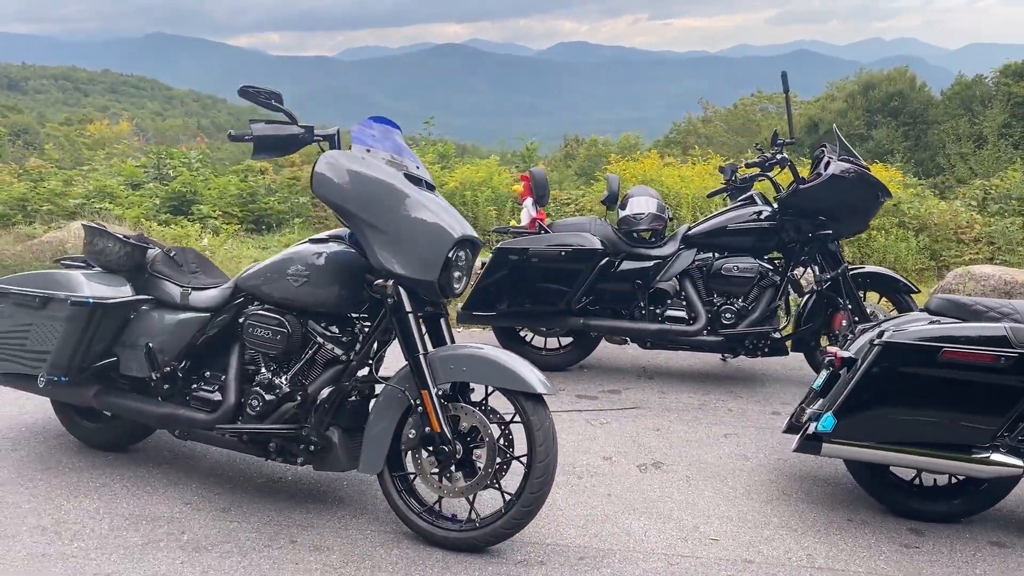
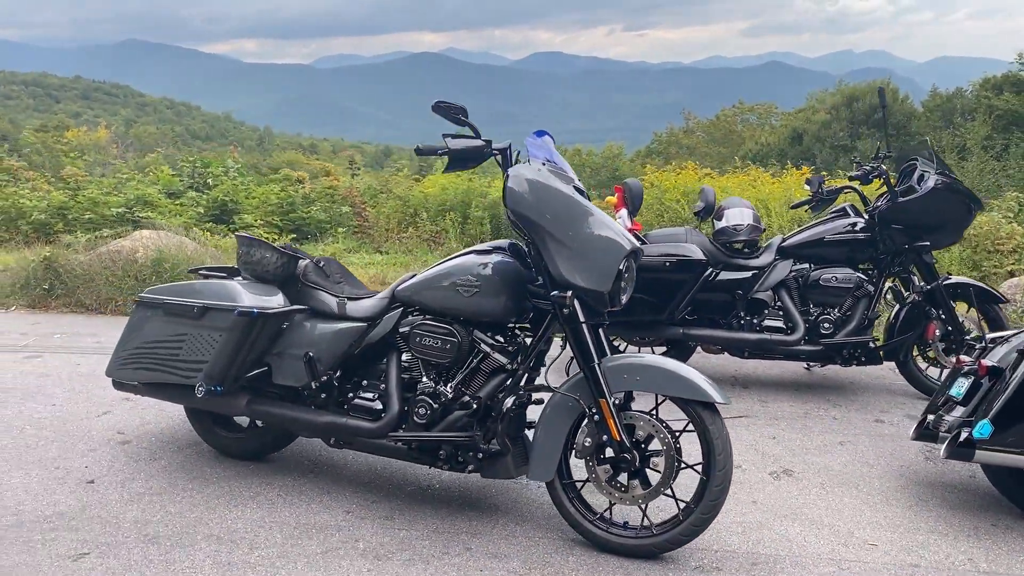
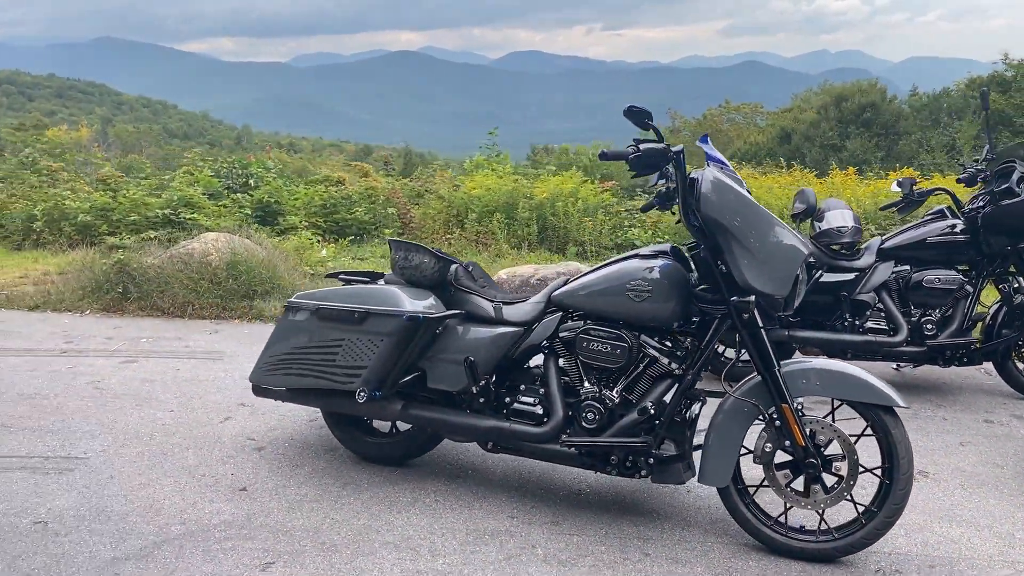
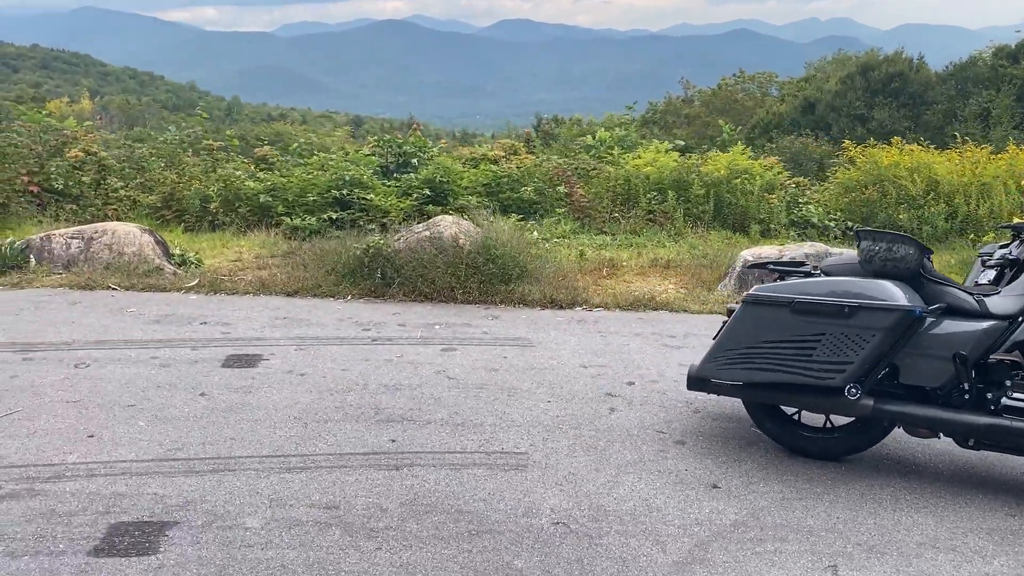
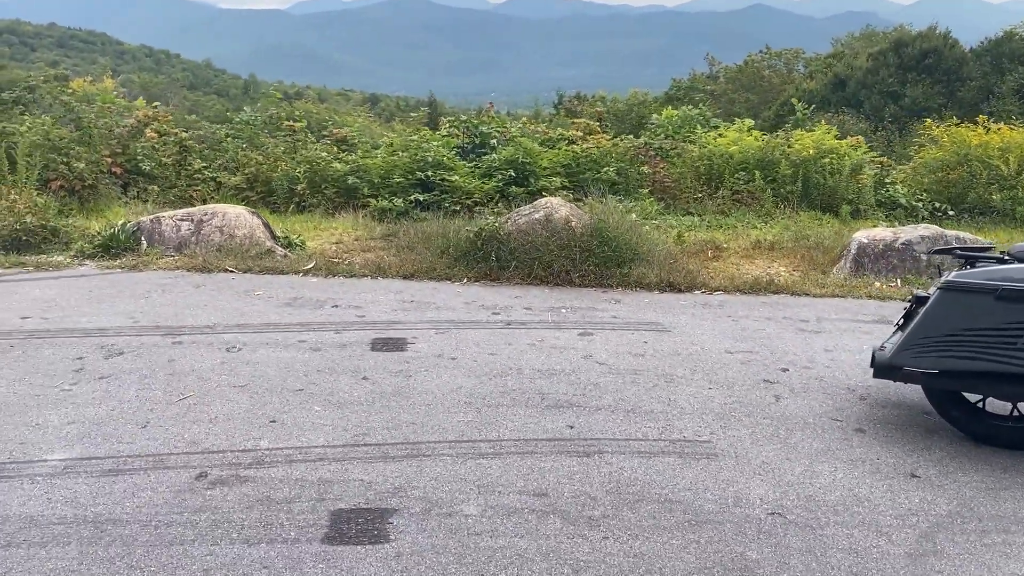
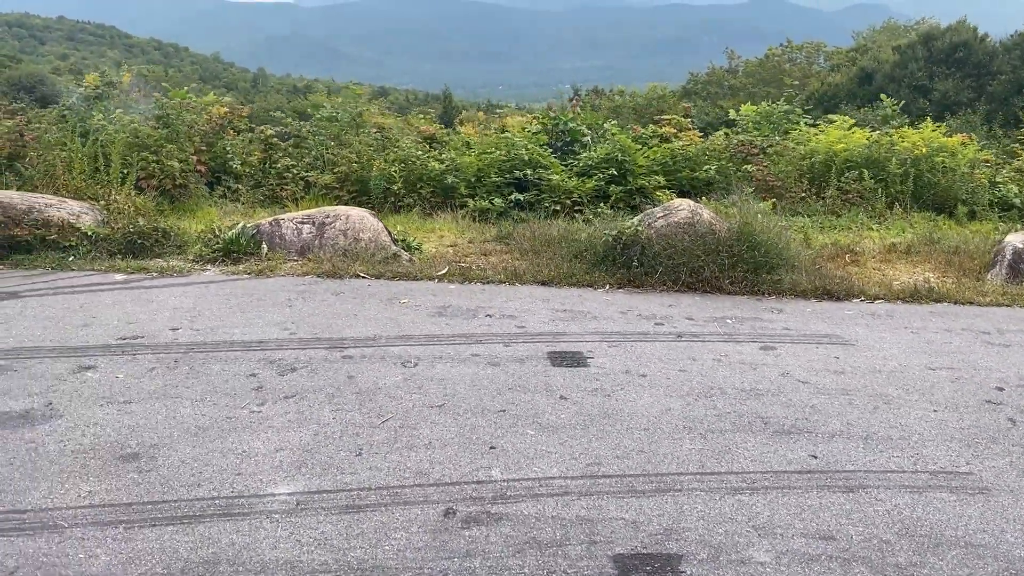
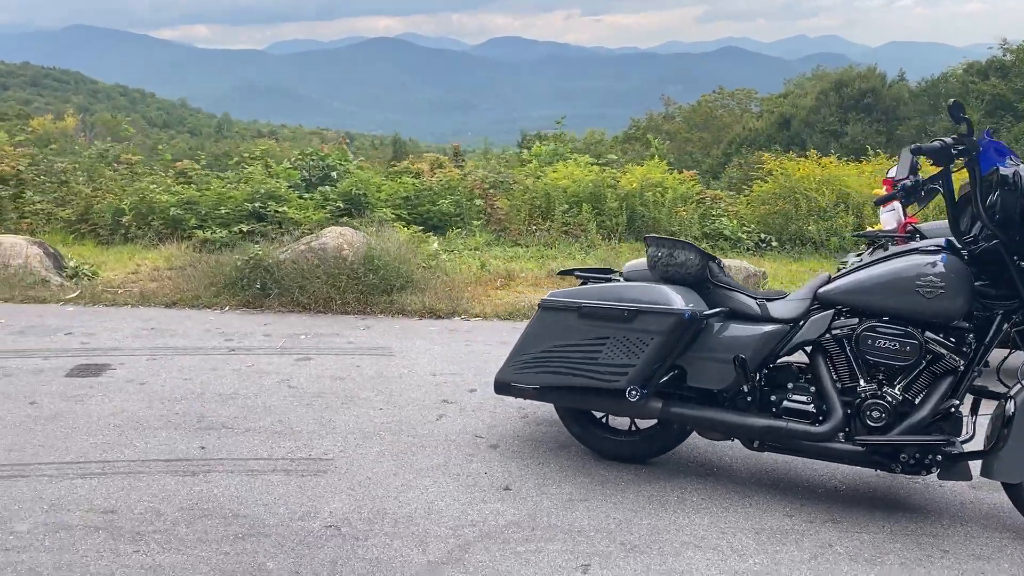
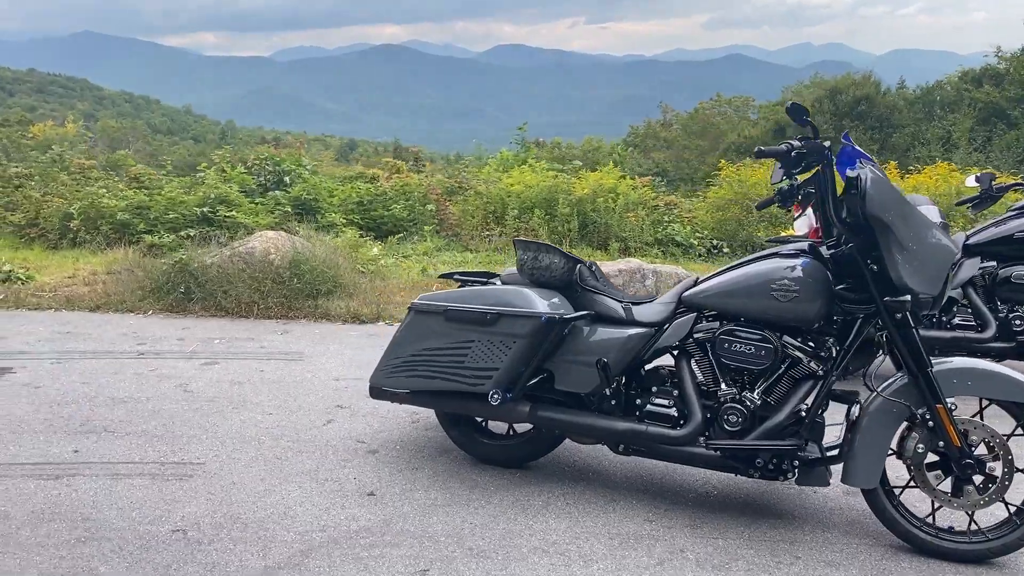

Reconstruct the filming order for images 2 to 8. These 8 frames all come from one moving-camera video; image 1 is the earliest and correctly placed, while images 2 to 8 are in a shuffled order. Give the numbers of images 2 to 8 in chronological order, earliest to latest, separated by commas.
2, 3, 8, 7, 4, 5, 6
